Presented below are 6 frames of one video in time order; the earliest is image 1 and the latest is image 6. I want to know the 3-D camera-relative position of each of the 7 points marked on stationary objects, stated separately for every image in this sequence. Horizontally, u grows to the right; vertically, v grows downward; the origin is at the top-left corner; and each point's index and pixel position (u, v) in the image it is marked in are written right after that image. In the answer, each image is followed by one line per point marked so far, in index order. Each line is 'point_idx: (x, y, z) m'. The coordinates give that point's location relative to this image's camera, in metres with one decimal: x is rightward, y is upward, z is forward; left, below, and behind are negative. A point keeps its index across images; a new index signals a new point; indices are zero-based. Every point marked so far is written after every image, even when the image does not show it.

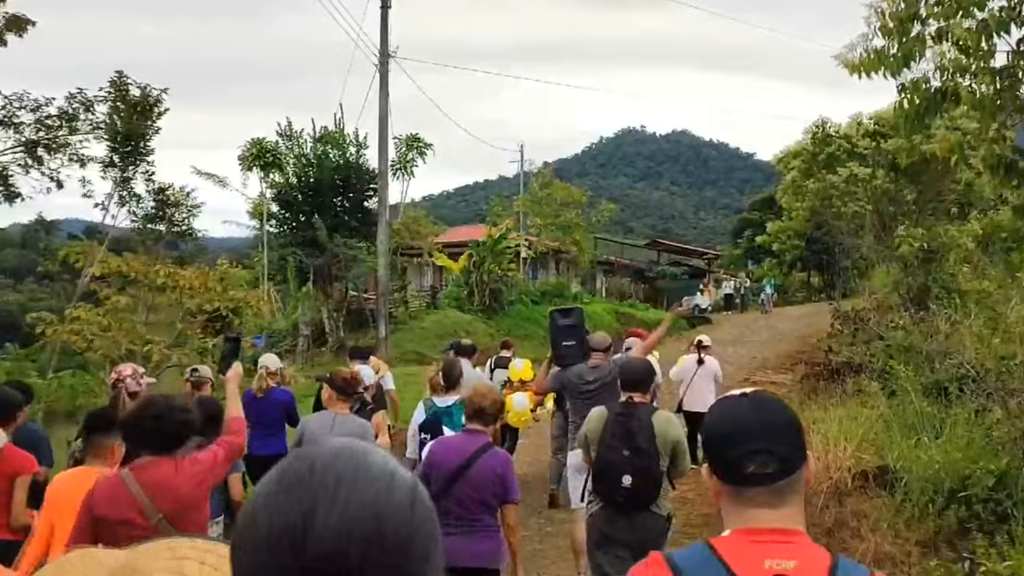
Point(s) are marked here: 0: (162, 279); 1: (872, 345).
0: (-4.4, +0.1, +12.8) m
1: (+5.5, -0.9, +15.3) m
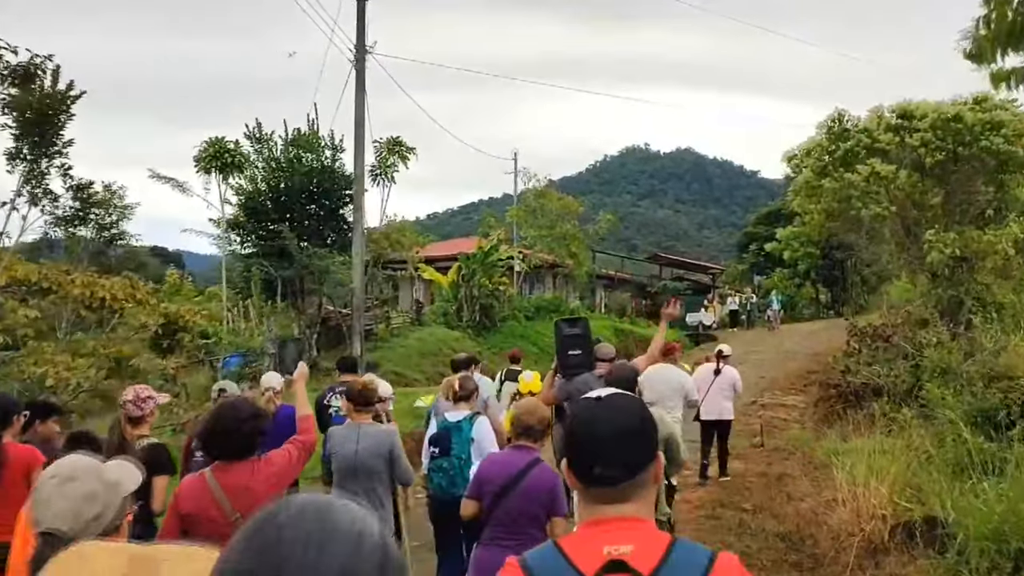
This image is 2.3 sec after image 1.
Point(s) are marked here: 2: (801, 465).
0: (-4.7, 0.0, +11.1) m
1: (+5.2, -1.0, +13.6) m
2: (+3.4, -2.1, +11.9) m
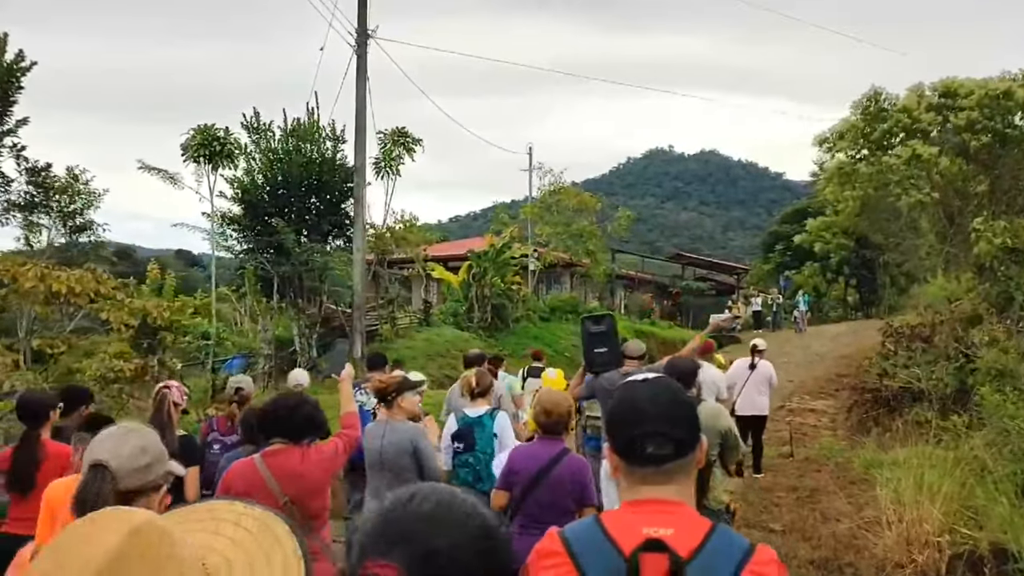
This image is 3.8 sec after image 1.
0: (-4.7, 0.0, +10.0) m
1: (+5.2, -0.9, +12.3) m
2: (+3.4, -2.0, +10.6) m
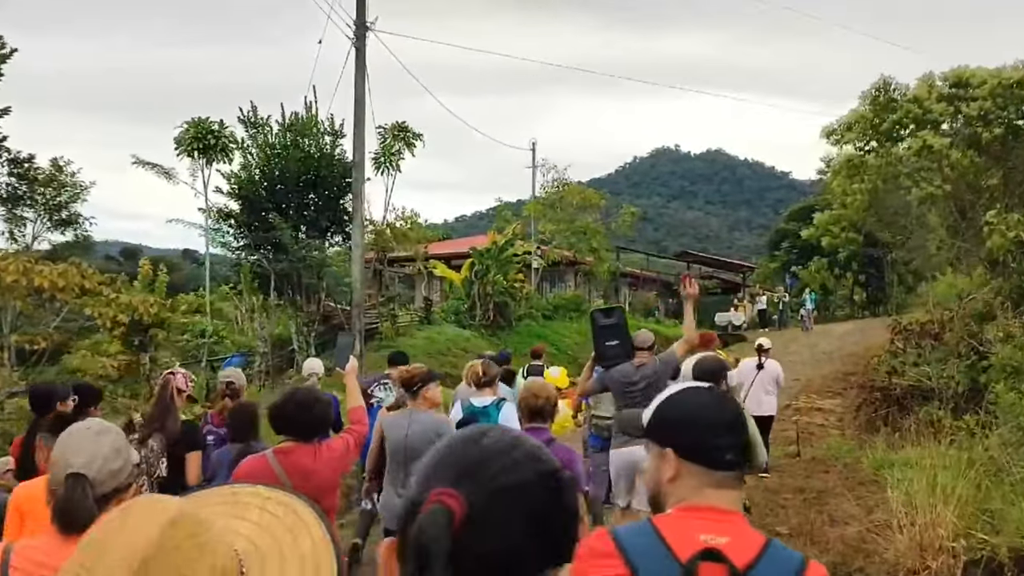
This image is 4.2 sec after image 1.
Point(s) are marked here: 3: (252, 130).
0: (-4.7, +0.1, +9.7) m
1: (+5.2, -0.9, +12.0) m
2: (+3.4, -1.9, +10.3) m
3: (-5.0, +3.1, +19.7) m
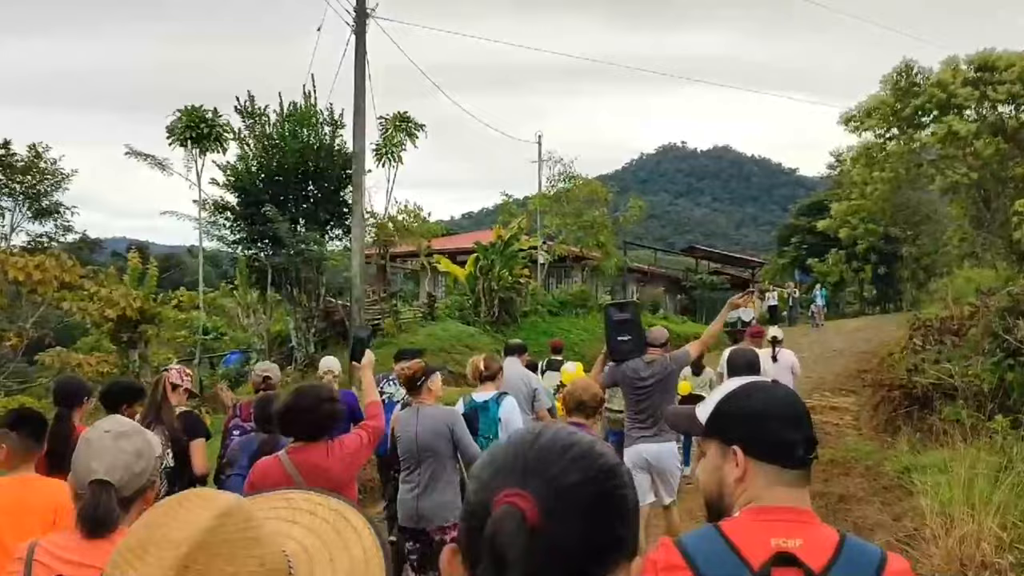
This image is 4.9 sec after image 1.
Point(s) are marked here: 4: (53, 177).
0: (-4.7, +0.2, +9.2) m
1: (+5.3, -0.8, +11.4) m
2: (+3.4, -1.9, +9.7) m
3: (-4.9, +3.2, +19.2) m
4: (-6.3, +1.5, +13.8) m
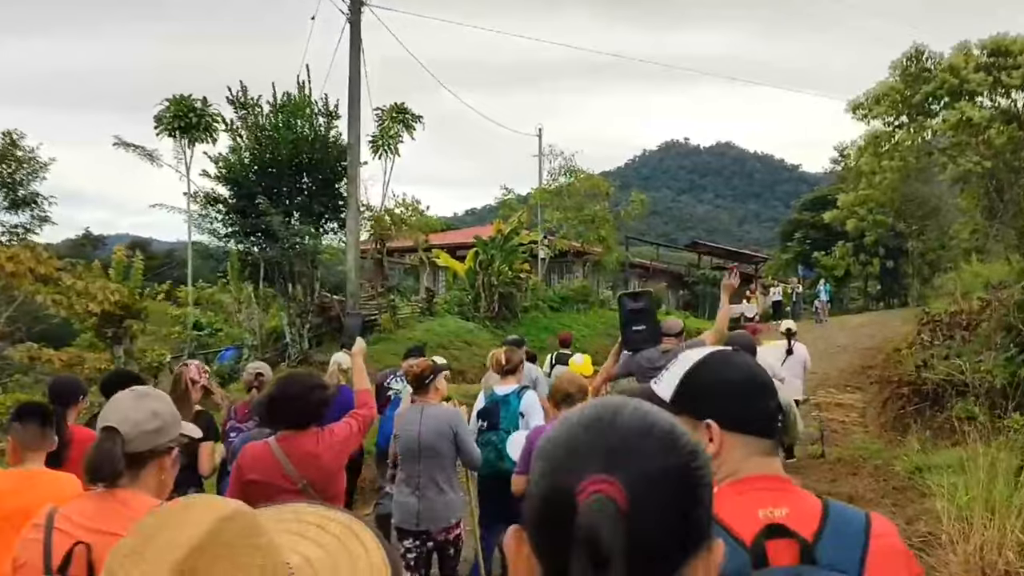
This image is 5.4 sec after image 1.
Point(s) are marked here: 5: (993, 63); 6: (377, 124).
0: (-4.7, +0.2, +8.8) m
1: (+5.2, -0.7, +11.0) m
2: (+3.3, -1.8, +9.3) m
3: (-5.0, +3.3, +18.8) m
4: (-6.3, +1.6, +13.4) m
5: (+9.1, +4.2, +19.3) m
6: (-2.6, +3.2, +19.7) m
